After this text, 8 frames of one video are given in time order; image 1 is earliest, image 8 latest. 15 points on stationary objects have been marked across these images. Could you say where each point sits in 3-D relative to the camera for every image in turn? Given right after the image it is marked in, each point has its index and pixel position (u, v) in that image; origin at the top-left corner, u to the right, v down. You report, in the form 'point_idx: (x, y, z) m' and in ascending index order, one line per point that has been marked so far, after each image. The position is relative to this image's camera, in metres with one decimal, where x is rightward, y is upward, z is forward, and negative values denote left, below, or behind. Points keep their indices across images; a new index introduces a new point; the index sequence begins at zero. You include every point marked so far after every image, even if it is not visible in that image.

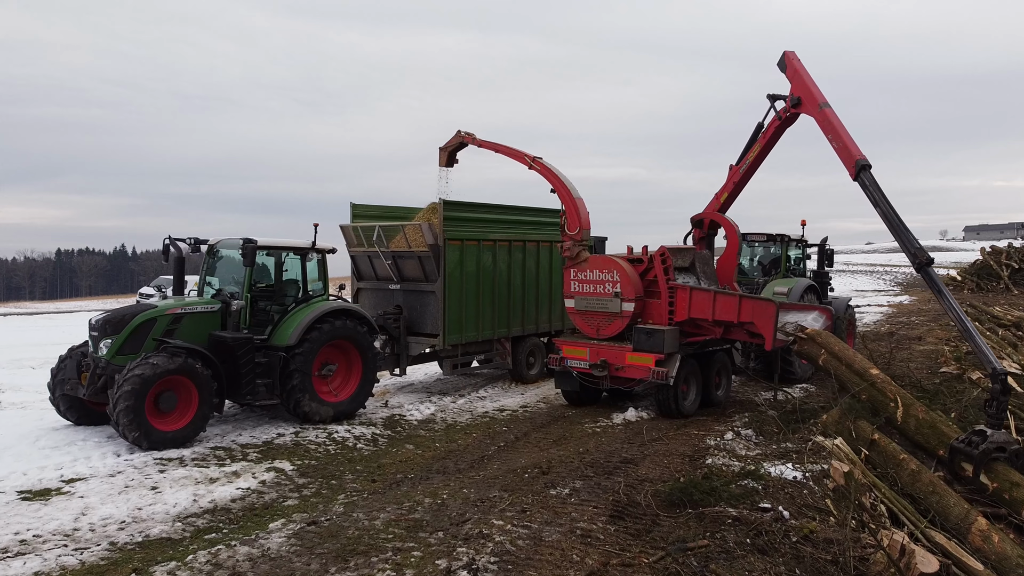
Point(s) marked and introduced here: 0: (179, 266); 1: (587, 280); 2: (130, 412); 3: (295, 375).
0: (-3.2, +0.2, +7.6) m
1: (+0.8, +0.1, +8.5) m
2: (-2.9, -0.9, +6.0) m
3: (-1.9, -0.8, +7.1) m
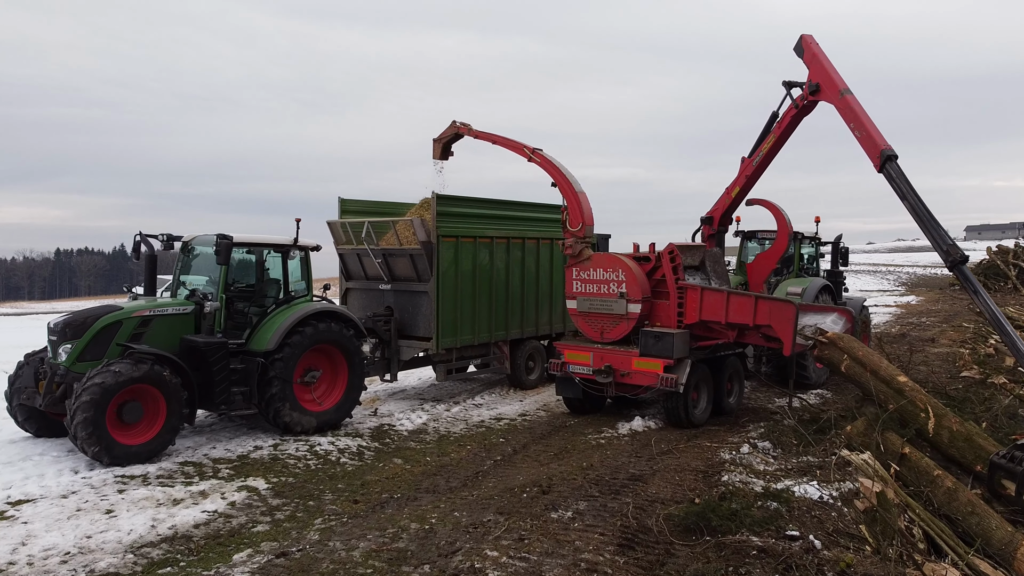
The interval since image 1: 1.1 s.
0: (-3.2, +0.2, +7.0) m
1: (+0.8, +0.1, +7.9) m
2: (-2.9, -0.9, +5.4) m
3: (-2.0, -0.8, +6.5) m
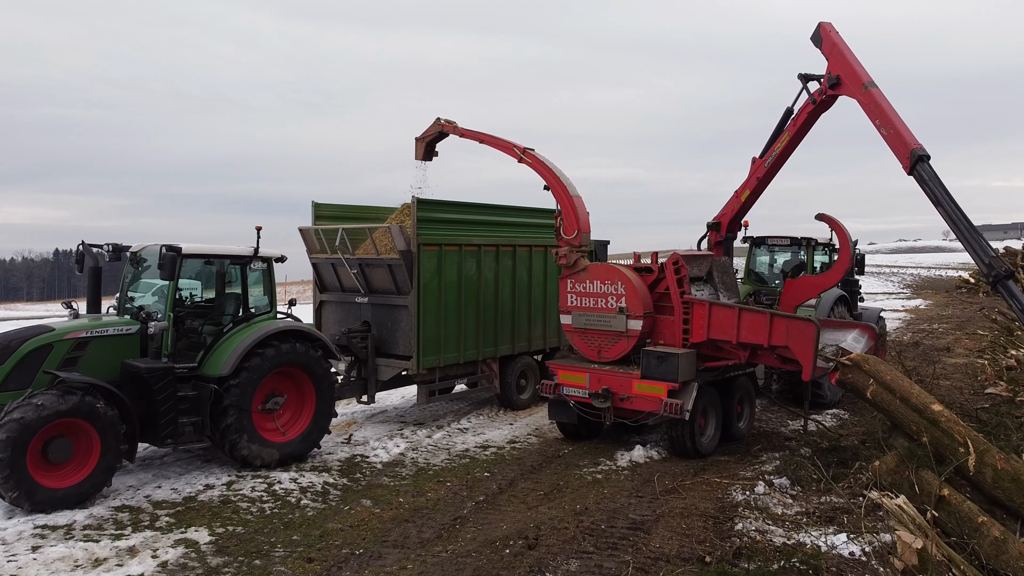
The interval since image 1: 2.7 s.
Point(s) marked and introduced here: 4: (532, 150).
0: (-3.3, +0.1, +6.3) m
1: (+0.7, 0.0, +7.2) m
2: (-3.0, -1.1, +4.7) m
3: (-2.1, -0.9, +5.8) m
4: (+0.2, +1.3, +7.5) m
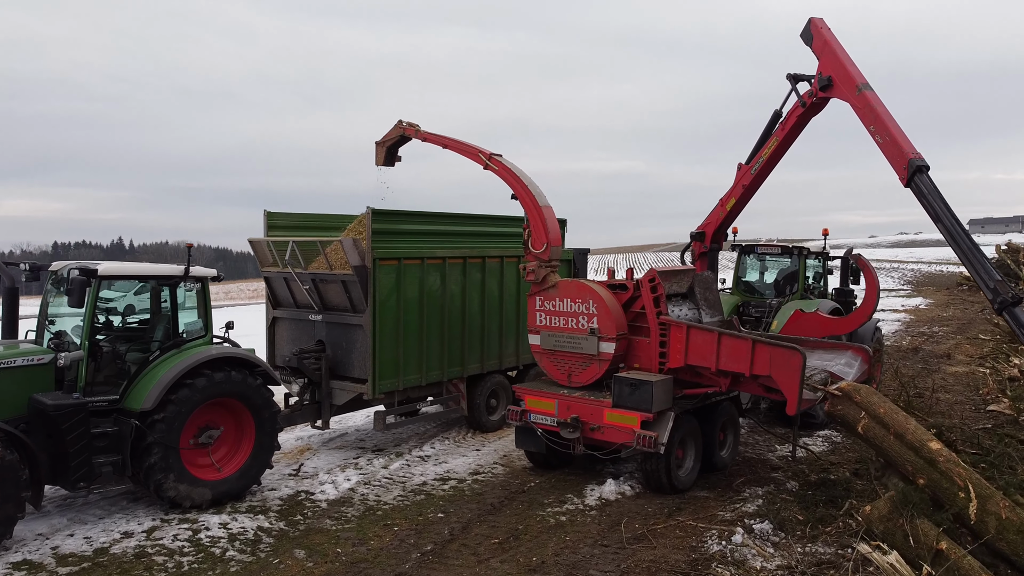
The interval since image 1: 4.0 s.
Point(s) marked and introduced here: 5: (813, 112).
0: (-3.6, -0.1, +5.7) m
1: (+0.4, -0.2, +6.6) m
2: (-3.3, -1.2, +4.2) m
3: (-2.4, -1.1, +5.3) m
4: (-0.1, +1.2, +7.0) m
5: (+2.5, +1.5, +6.6) m
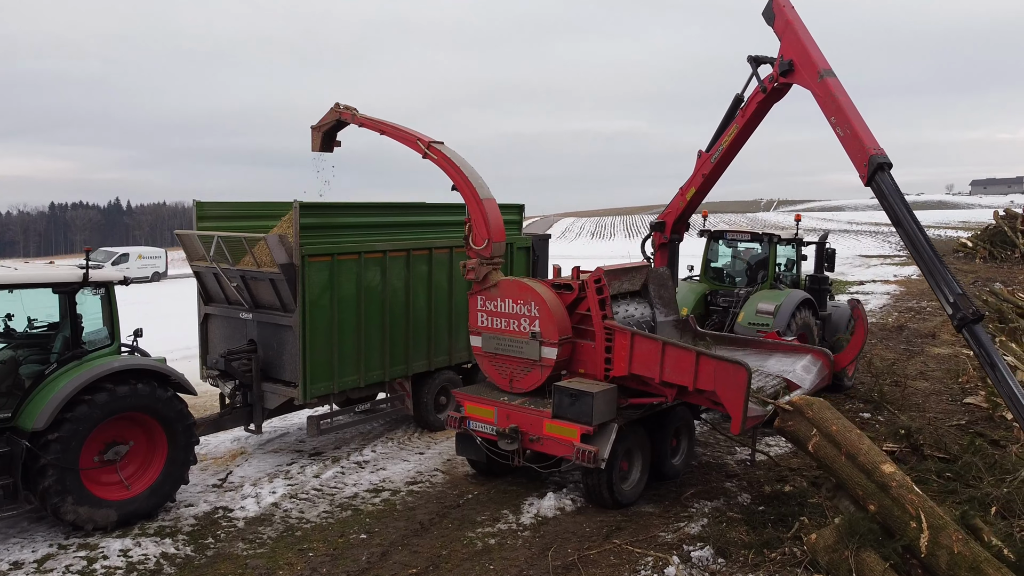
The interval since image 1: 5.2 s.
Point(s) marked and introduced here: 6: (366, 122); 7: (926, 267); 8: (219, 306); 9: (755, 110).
0: (-4.1, -0.1, +5.3) m
1: (-0.1, -0.2, +6.2) m
2: (-3.8, -1.4, +3.8) m
3: (-2.9, -1.1, +4.9) m
4: (-0.6, +1.2, +6.5) m
5: (+2.0, +1.5, +6.1) m
6: (-1.2, +1.4, +6.7) m
7: (+2.5, +0.1, +4.7) m
8: (-2.6, -0.2, +7.0) m
9: (+1.9, +1.4, +6.3) m
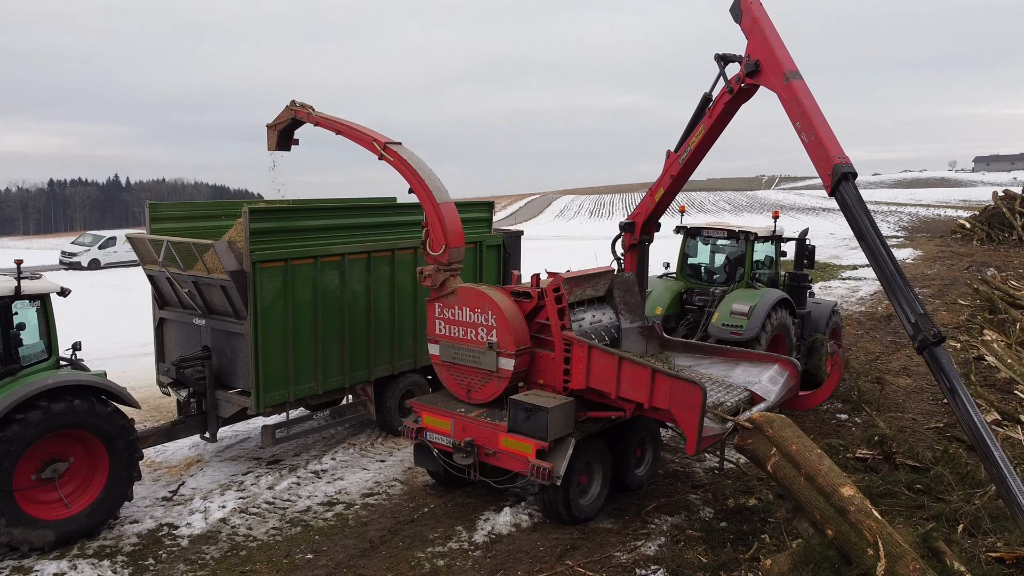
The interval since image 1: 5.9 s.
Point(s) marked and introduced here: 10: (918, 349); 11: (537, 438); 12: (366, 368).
0: (-4.5, -0.2, +5.1) m
1: (-0.4, -0.2, +6.0) m
2: (-4.2, -1.5, +3.6) m
3: (-3.2, -1.2, +4.7) m
4: (-0.9, +1.1, +6.2) m
5: (+1.7, +1.4, +5.9) m
6: (-1.6, +1.4, +6.5) m
7: (+2.2, 0.0, +4.5) m
8: (-2.9, -0.2, +6.8) m
9: (+1.6, +1.4, +6.1) m
10: (+2.2, -0.3, +4.3) m
11: (+0.2, -1.0, +5.4) m
12: (-1.3, -0.7, +7.1) m
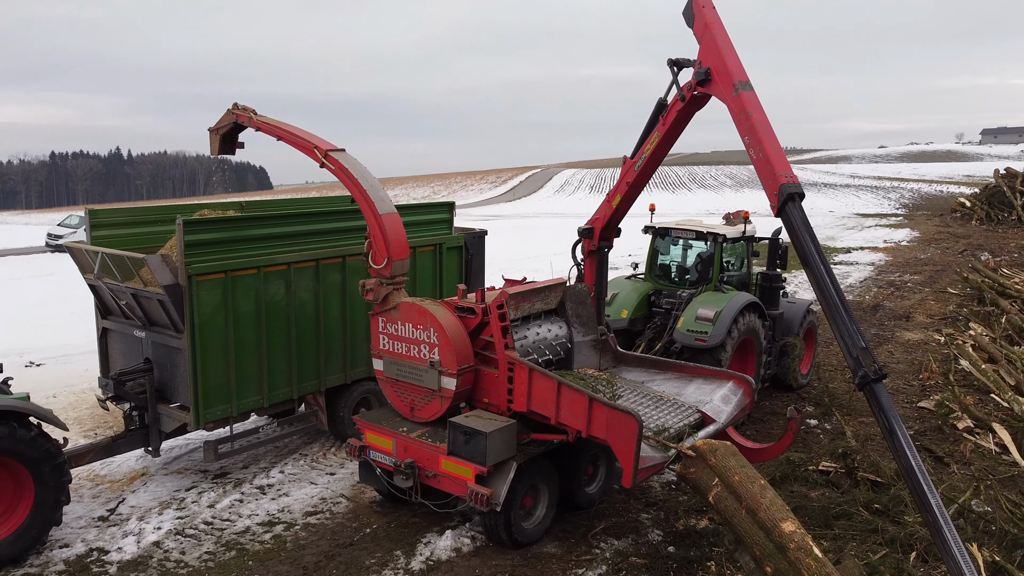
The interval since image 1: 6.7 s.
0: (-4.9, -0.3, +5.0) m
1: (-0.8, -0.4, +5.8) m
2: (-4.6, -1.7, +3.5) m
3: (-3.6, -1.4, +4.6) m
4: (-1.3, +1.0, +6.0) m
5: (+1.3, +1.3, +5.6) m
6: (-2.0, +1.3, +6.2) m
7: (+1.7, -0.1, +4.3) m
8: (-3.3, -0.3, +6.6) m
9: (+1.2, +1.3, +5.8) m
10: (+1.8, -0.5, +4.1) m
11: (-0.2, -1.2, +5.2) m
12: (-1.7, -0.8, +6.9) m
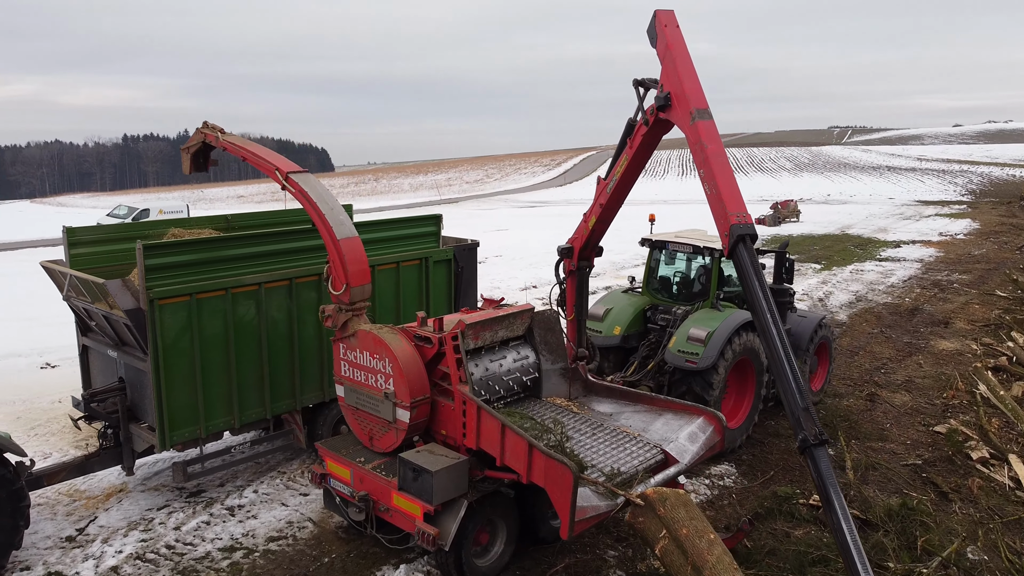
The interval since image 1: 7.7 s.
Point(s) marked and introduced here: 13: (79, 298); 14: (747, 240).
0: (-5.2, -0.5, +5.1) m
1: (-1.1, -0.5, +5.7) m
2: (-5.0, -1.9, +3.7) m
3: (-4.0, -1.6, +4.7) m
4: (-1.6, +0.8, +5.9) m
5: (+1.0, +1.1, +5.3) m
6: (-2.2, +1.1, +6.1) m
7: (+1.3, -0.4, +4.0) m
8: (-3.5, -0.4, +6.7) m
9: (+0.9, +1.0, +5.5) m
10: (+1.4, -0.8, +3.8) m
11: (-0.6, -1.4, +5.1) m
12: (-1.9, -1.0, +6.9) m
13: (-3.4, -0.1, +6.3) m
14: (+1.3, +0.3, +4.3) m
